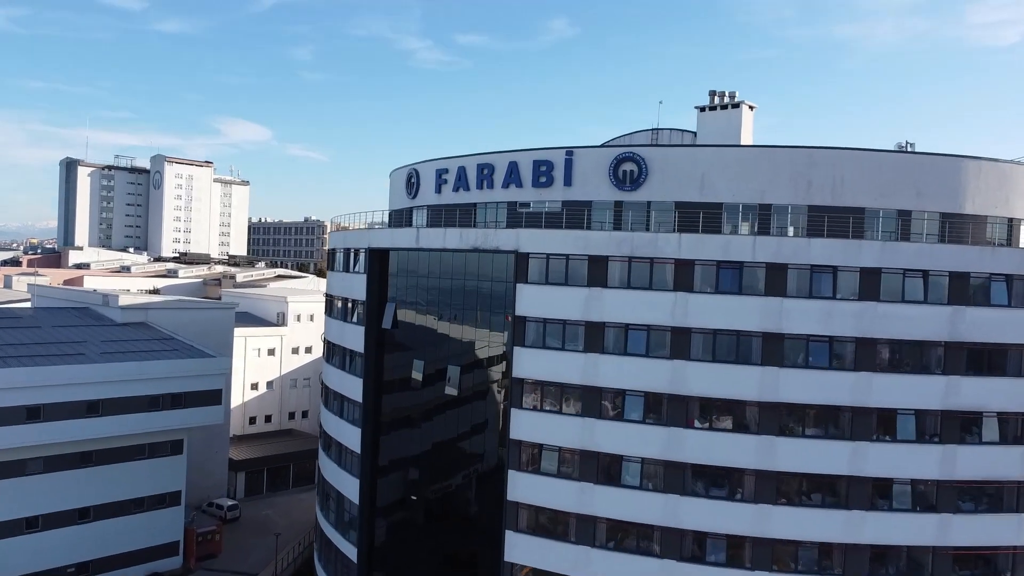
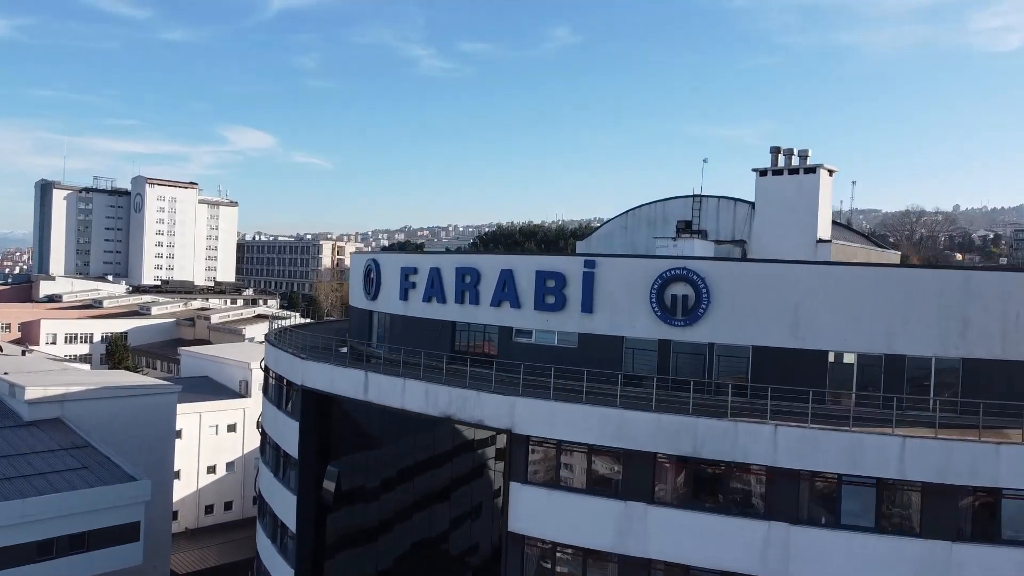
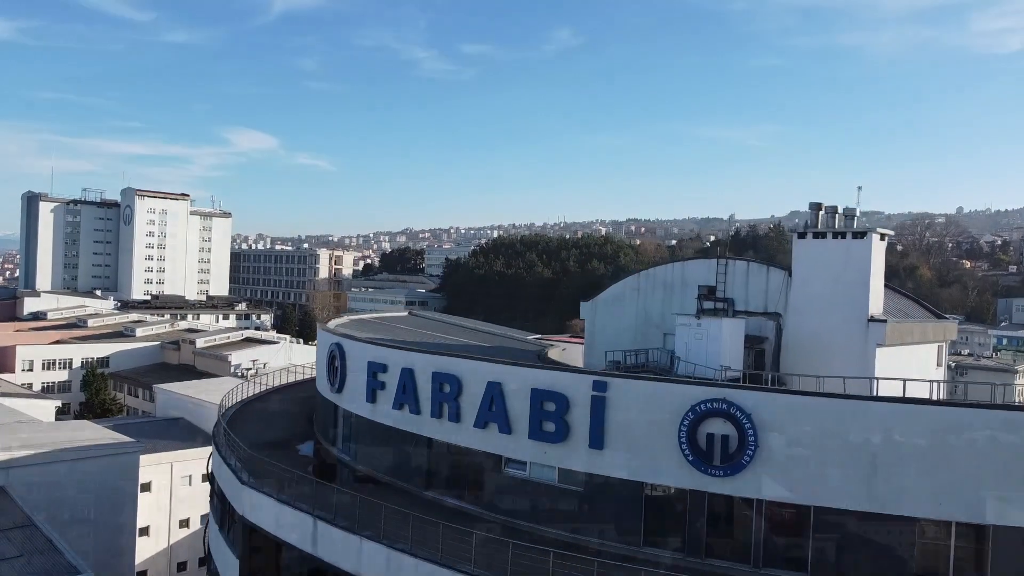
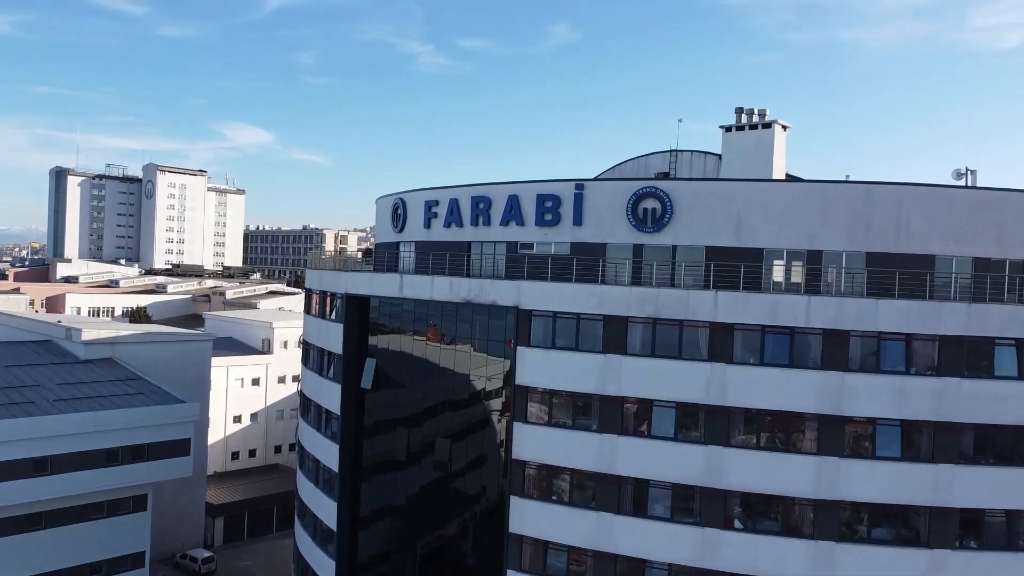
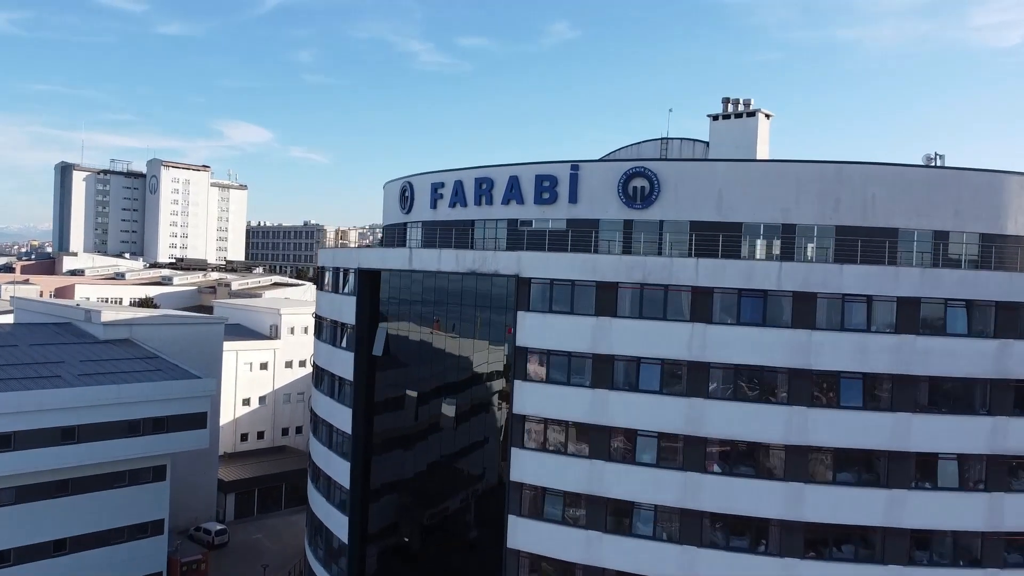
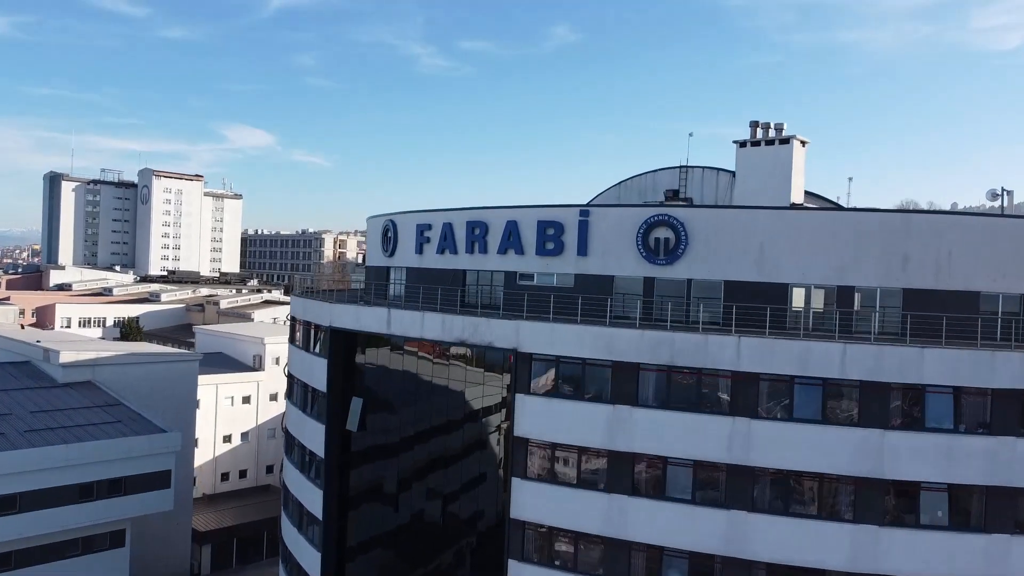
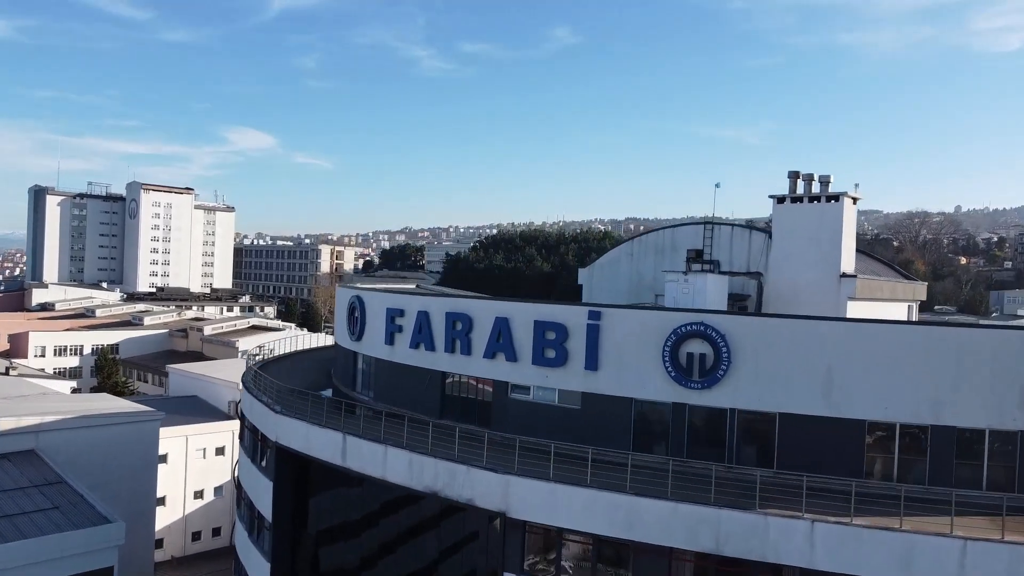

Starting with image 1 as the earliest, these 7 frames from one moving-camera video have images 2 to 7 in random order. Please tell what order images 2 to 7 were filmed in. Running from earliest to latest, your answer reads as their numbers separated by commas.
5, 4, 6, 2, 7, 3
